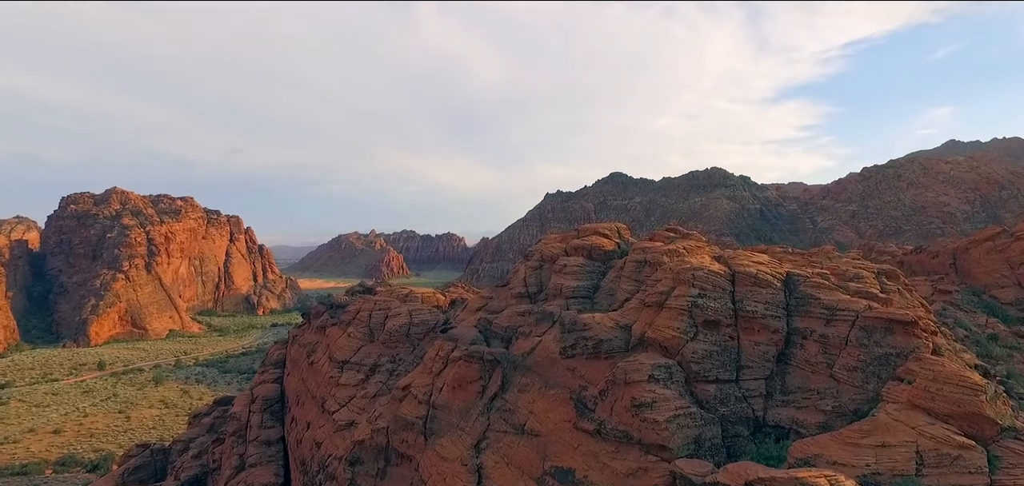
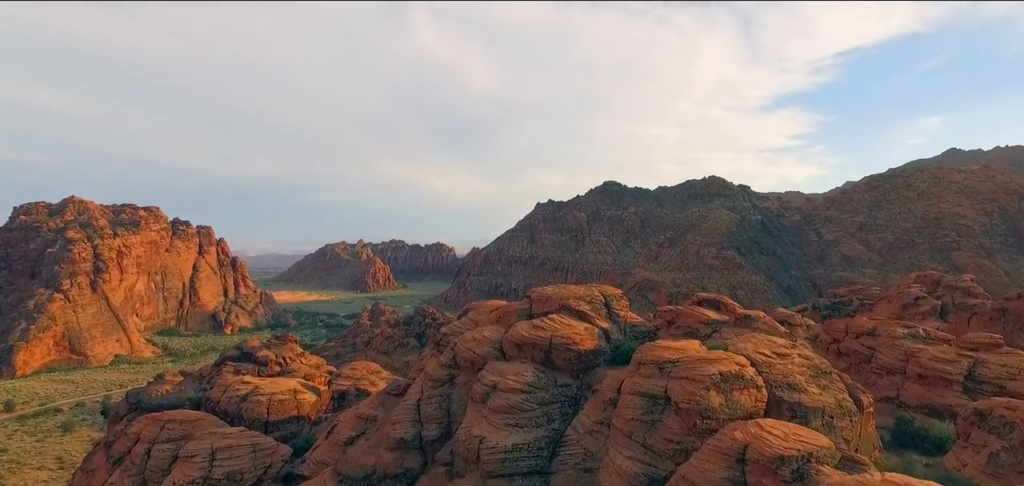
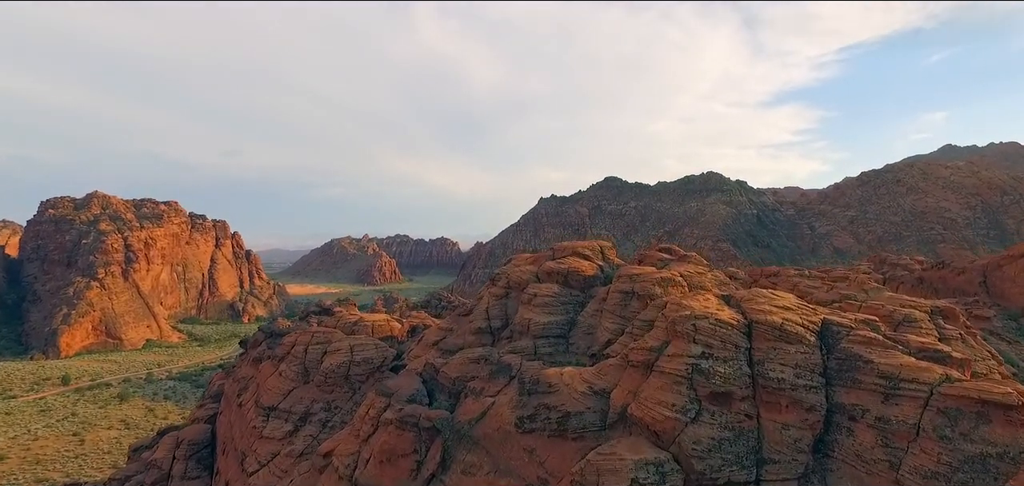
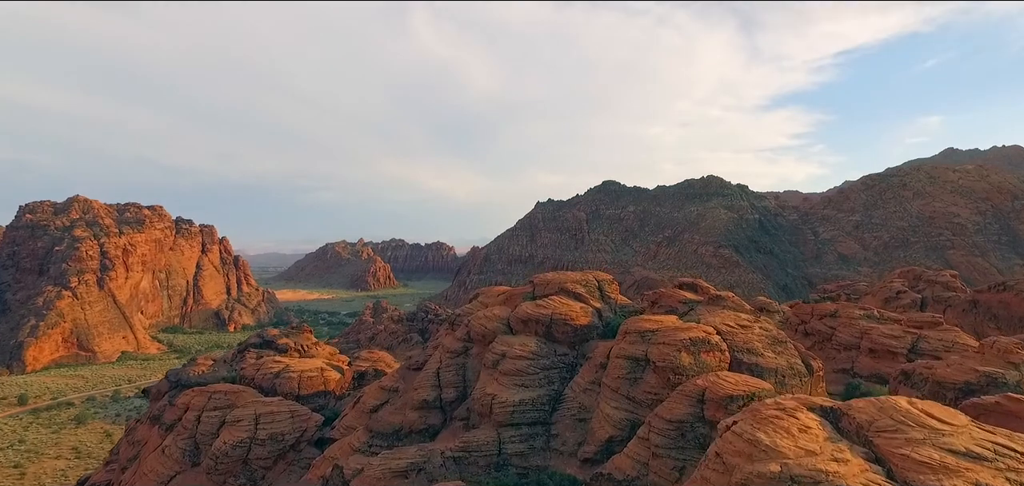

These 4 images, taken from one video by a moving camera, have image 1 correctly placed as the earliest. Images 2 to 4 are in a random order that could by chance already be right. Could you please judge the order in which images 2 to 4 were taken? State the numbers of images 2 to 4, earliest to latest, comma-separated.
3, 4, 2
